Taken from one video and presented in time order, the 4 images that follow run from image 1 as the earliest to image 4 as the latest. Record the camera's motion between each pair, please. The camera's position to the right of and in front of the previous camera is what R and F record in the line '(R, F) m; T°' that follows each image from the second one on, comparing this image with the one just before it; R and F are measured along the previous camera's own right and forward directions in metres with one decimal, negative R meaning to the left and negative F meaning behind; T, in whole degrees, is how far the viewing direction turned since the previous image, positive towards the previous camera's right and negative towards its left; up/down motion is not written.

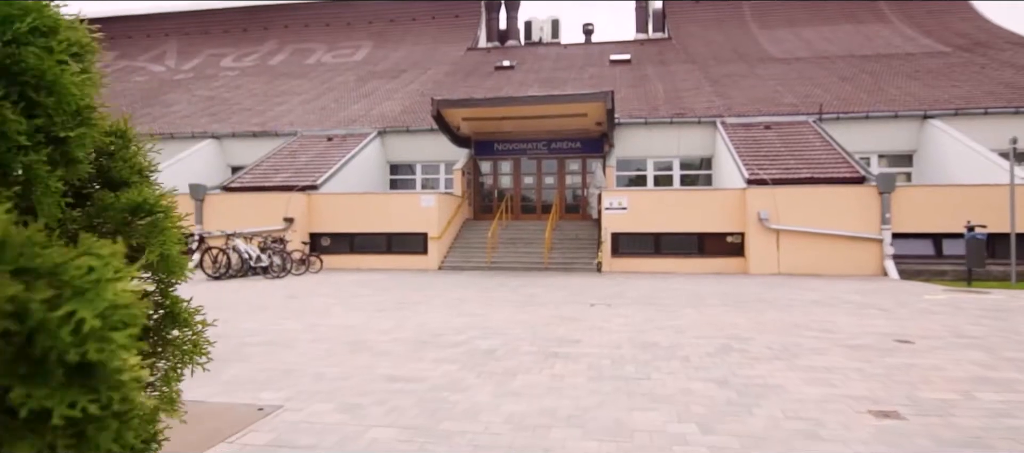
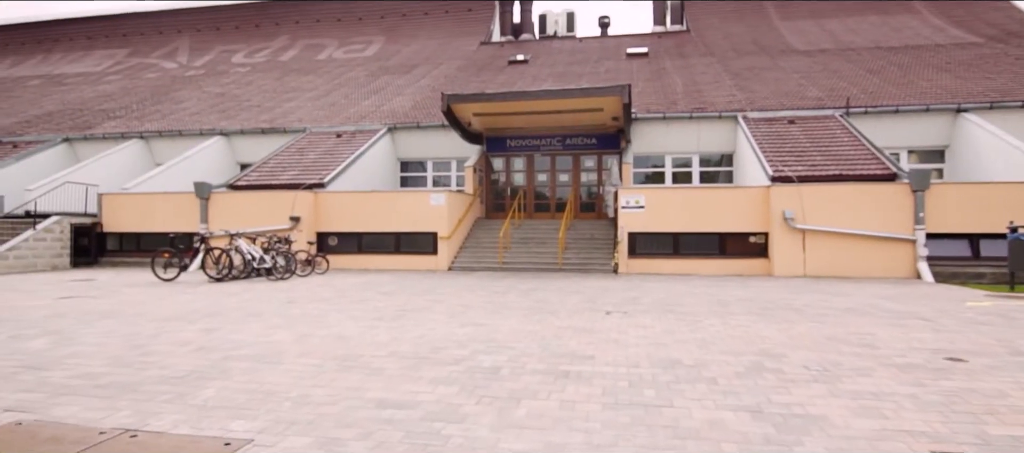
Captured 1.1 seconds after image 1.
(+0.1, +0.6) m; -1°
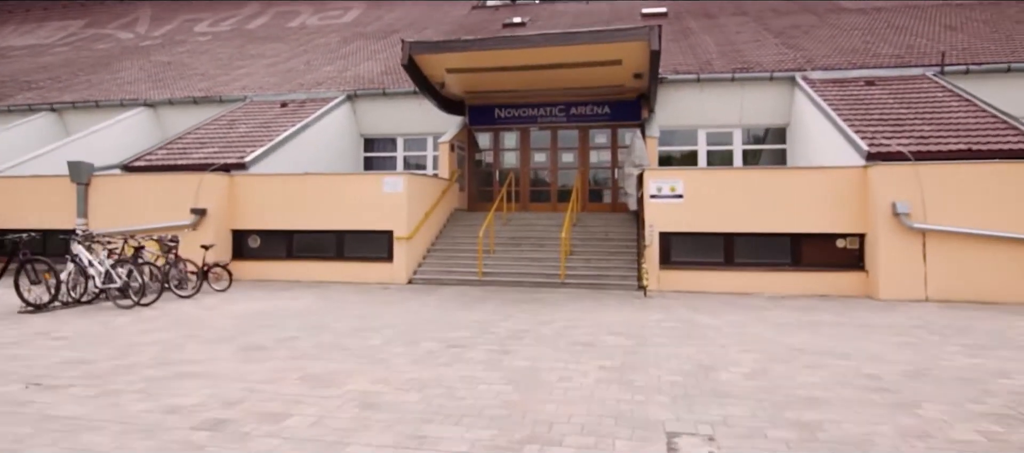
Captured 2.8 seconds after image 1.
(+0.4, +4.8) m; 0°
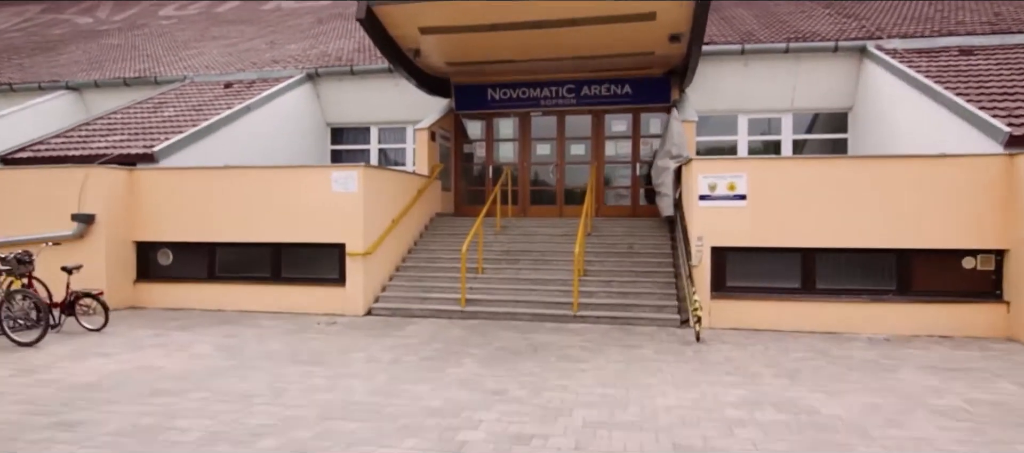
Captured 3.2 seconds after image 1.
(+0.1, +3.3) m; 0°
